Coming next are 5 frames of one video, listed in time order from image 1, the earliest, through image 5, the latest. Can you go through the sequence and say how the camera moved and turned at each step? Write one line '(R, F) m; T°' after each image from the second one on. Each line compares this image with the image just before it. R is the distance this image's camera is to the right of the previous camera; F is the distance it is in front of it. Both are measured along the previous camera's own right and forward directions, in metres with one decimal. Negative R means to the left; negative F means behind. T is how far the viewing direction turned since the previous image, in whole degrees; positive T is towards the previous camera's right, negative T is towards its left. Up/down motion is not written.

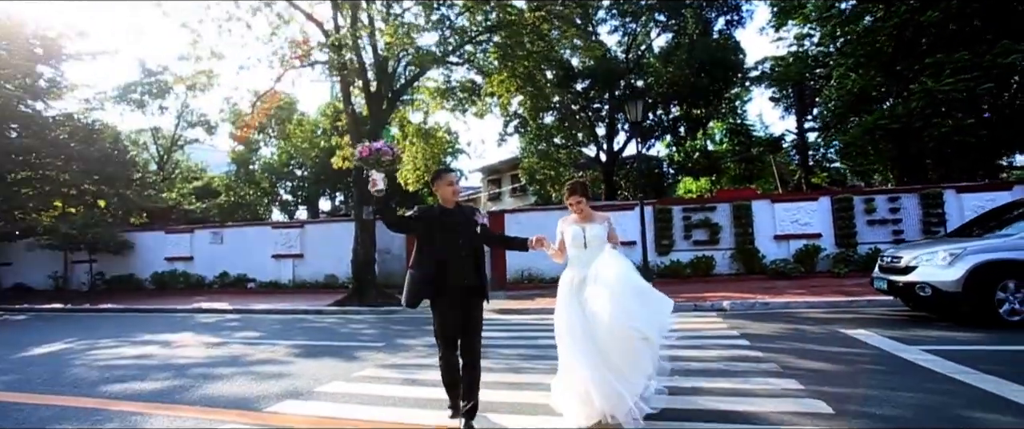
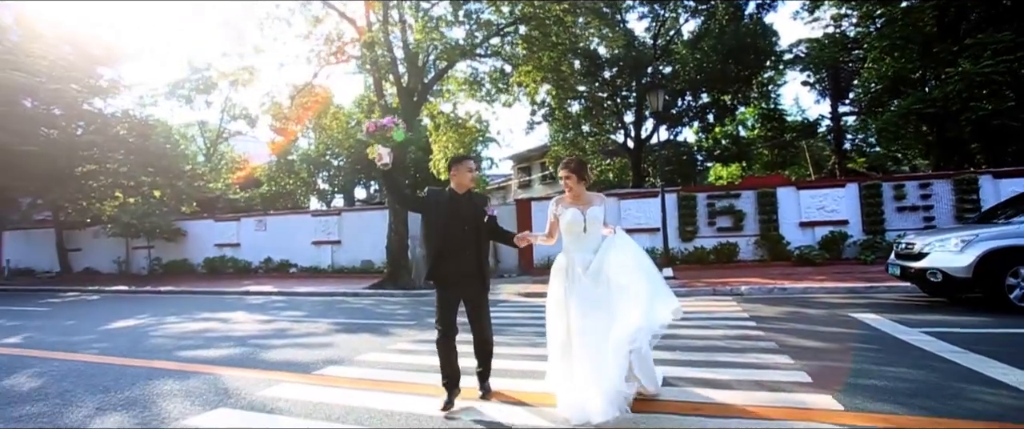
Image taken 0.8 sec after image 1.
(+0.2, -0.6) m; -4°
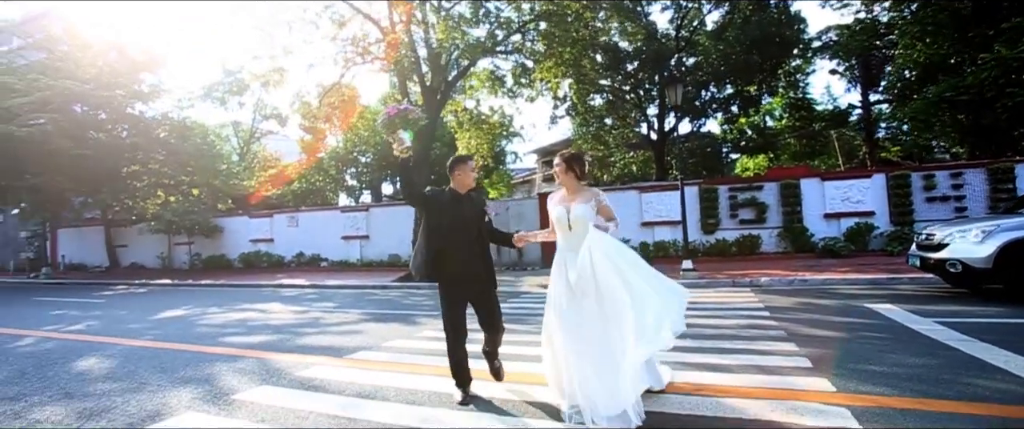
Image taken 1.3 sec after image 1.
(+0.1, -0.3) m; -3°
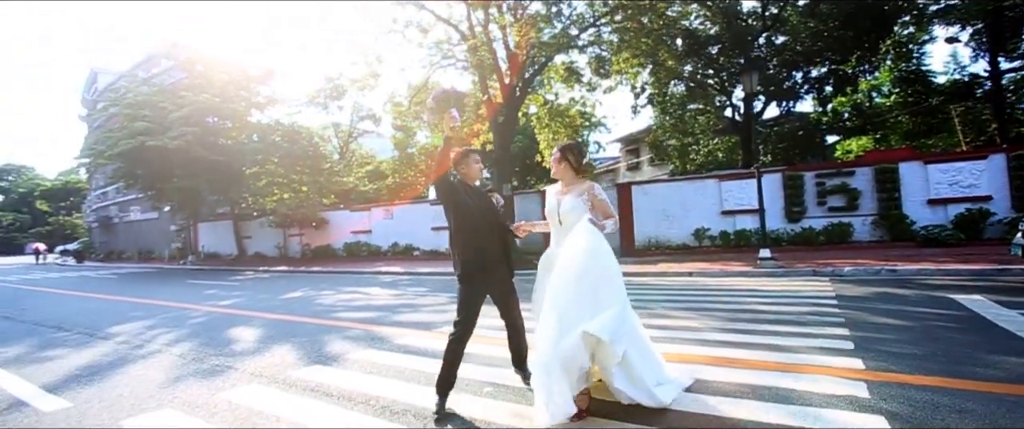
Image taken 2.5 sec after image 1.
(+0.3, -0.7) m; -10°
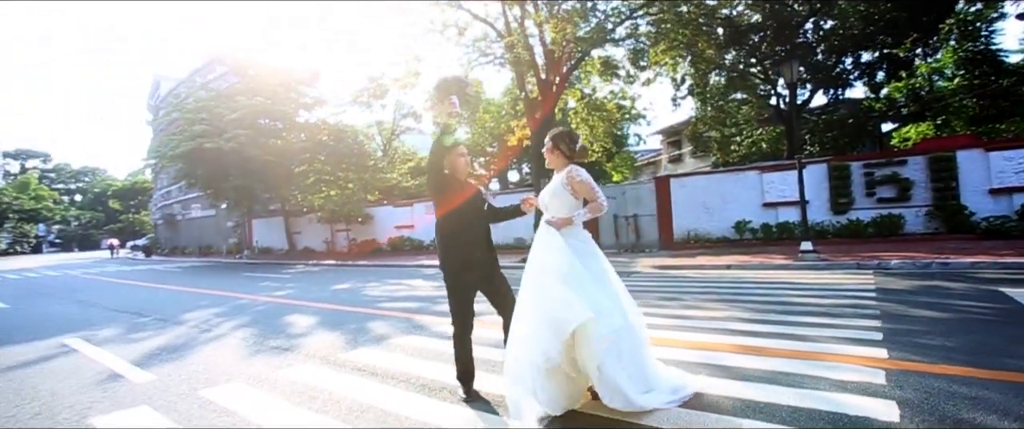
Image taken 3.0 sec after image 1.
(+0.1, -0.3) m; -5°
